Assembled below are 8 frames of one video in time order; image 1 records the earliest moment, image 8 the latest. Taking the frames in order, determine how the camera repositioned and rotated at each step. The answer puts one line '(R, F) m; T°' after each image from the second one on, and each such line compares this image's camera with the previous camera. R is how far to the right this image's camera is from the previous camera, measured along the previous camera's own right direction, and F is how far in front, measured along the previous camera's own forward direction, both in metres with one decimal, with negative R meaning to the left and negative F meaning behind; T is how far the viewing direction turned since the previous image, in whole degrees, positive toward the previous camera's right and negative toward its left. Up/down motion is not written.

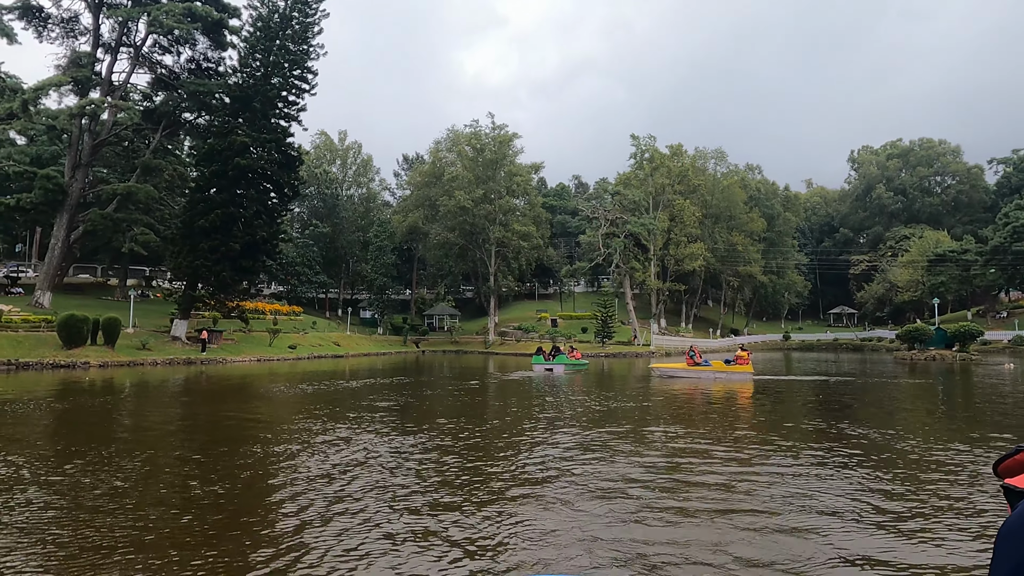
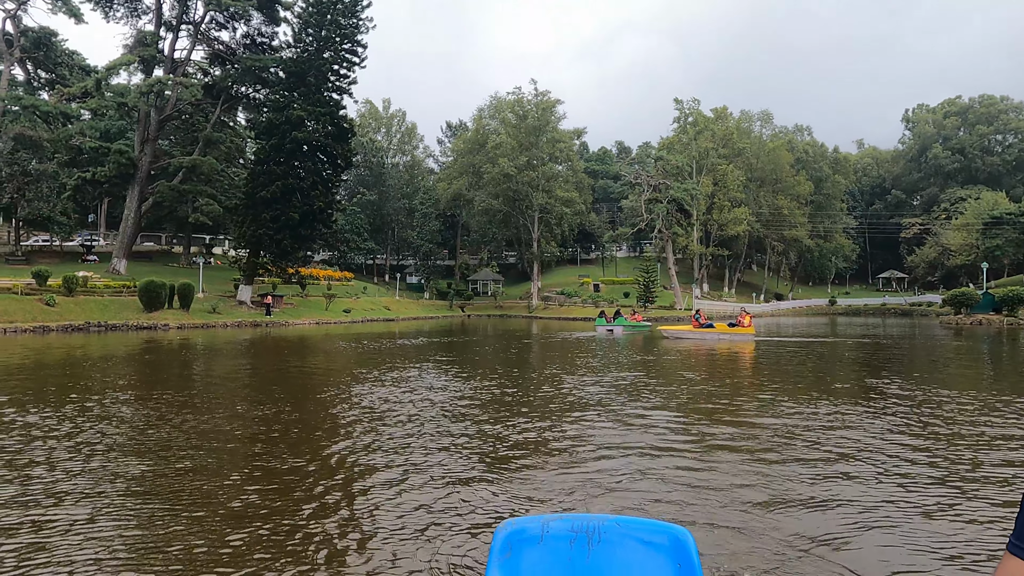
(-0.1, -1.1) m; -4°
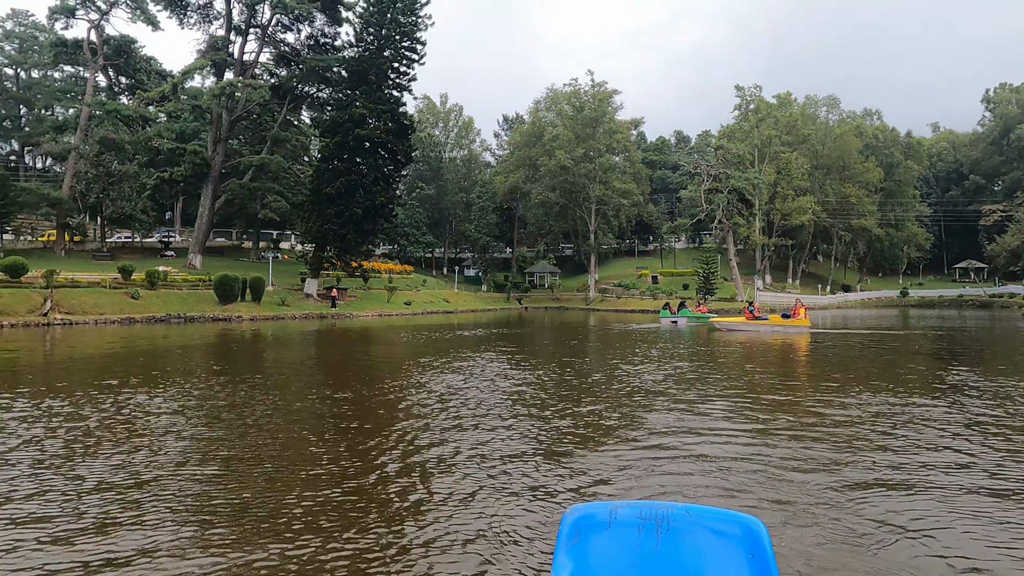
(-0.1, -0.2) m; -5°
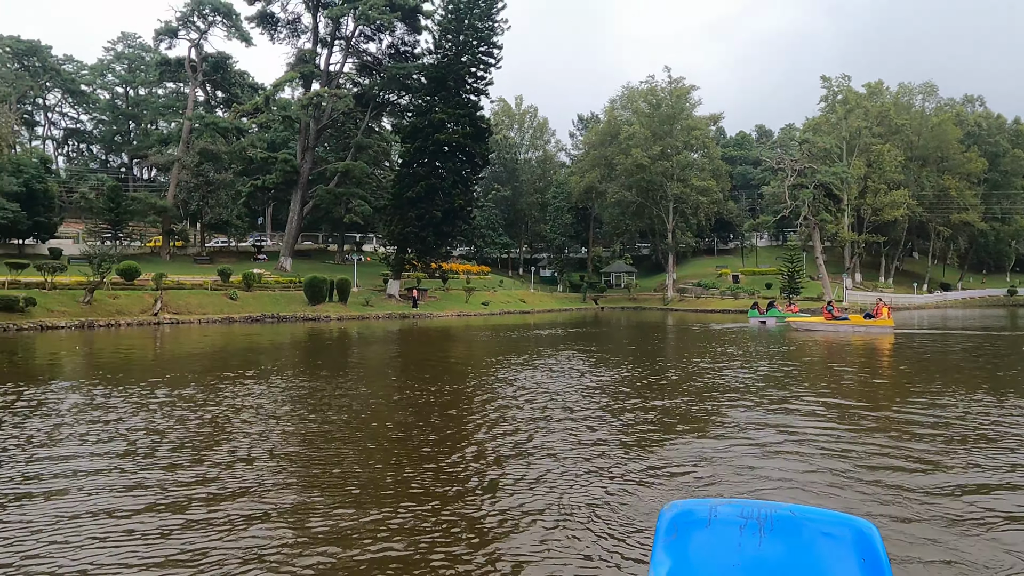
(-0.1, -0.2) m; -6°
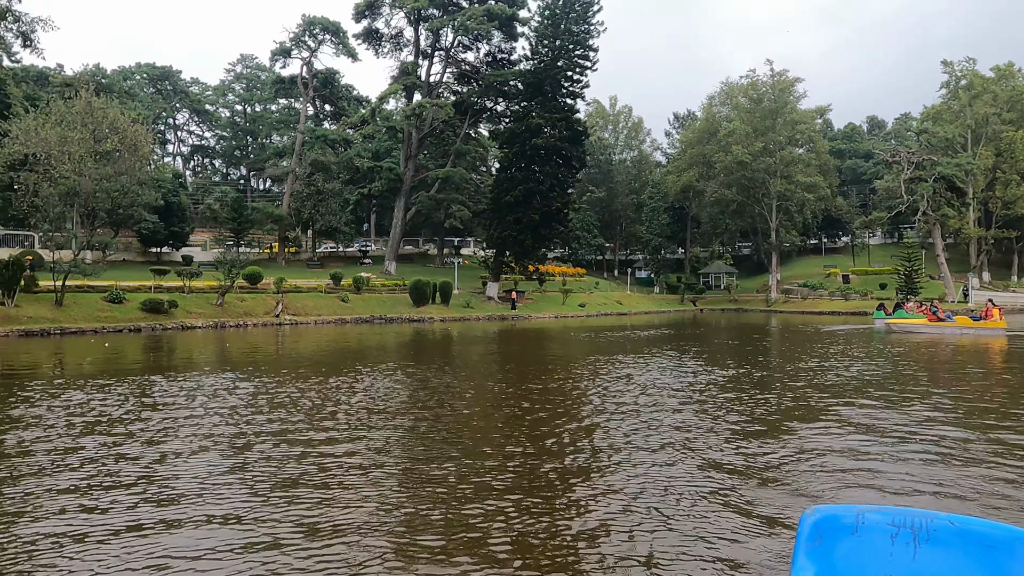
(-0.2, -0.4) m; -8°
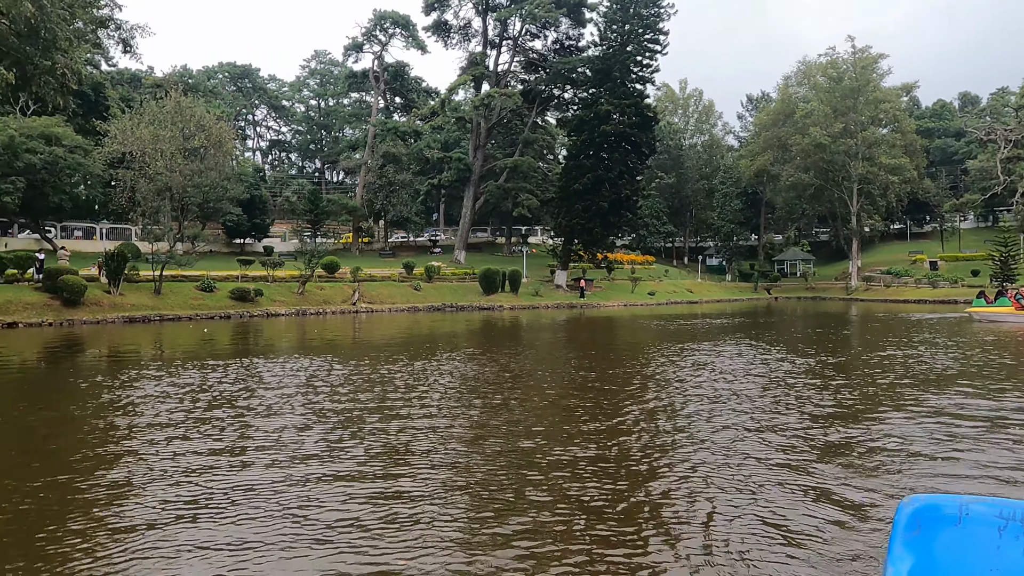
(-0.1, -0.2) m; -6°
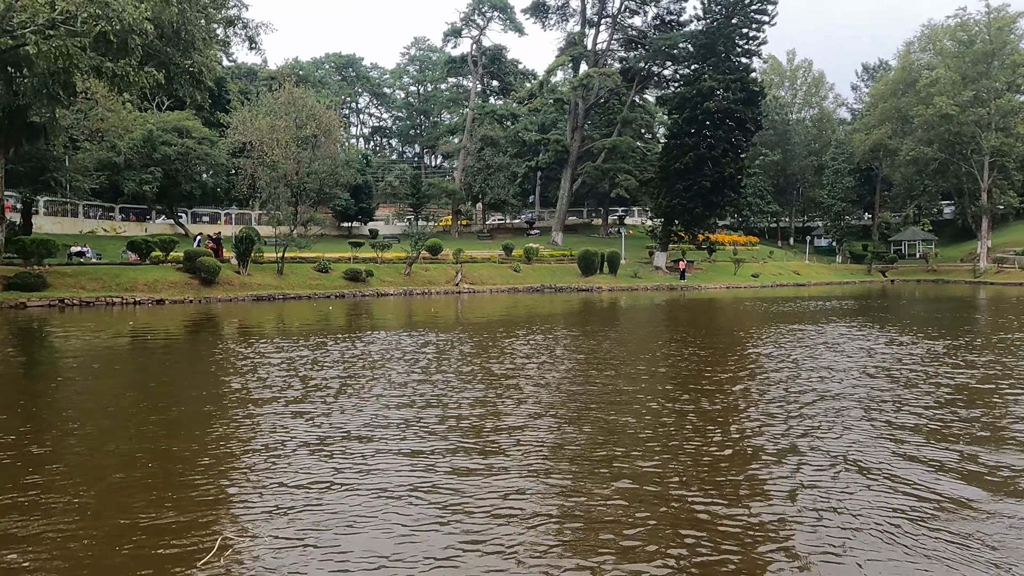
(-0.2, -0.3) m; -8°
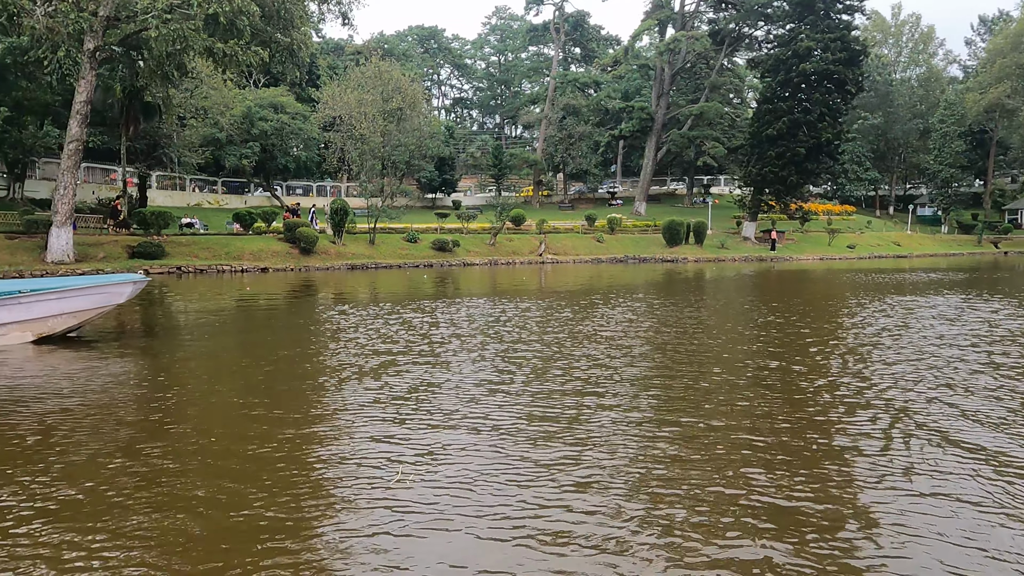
(-0.2, -0.2) m; -7°
